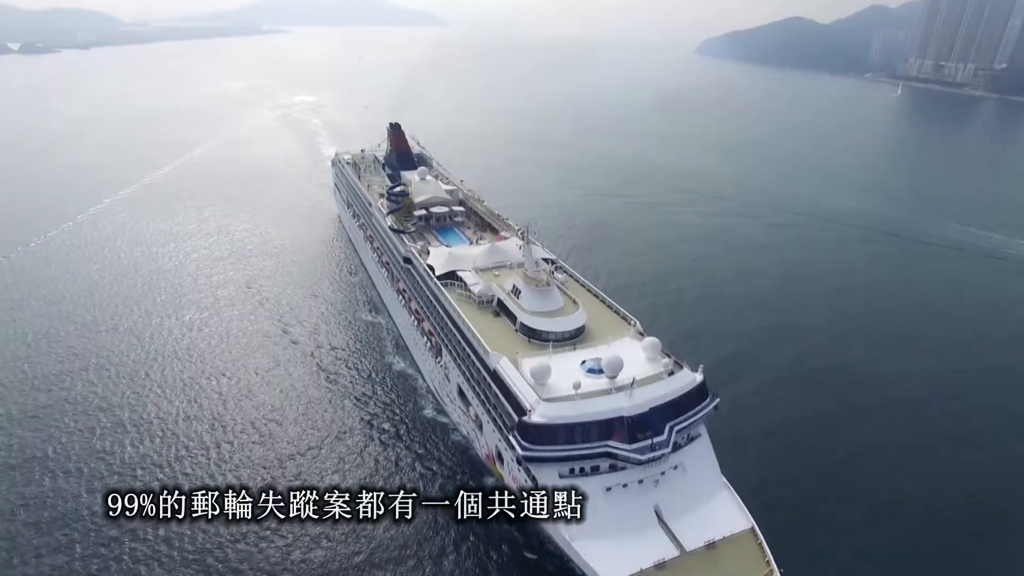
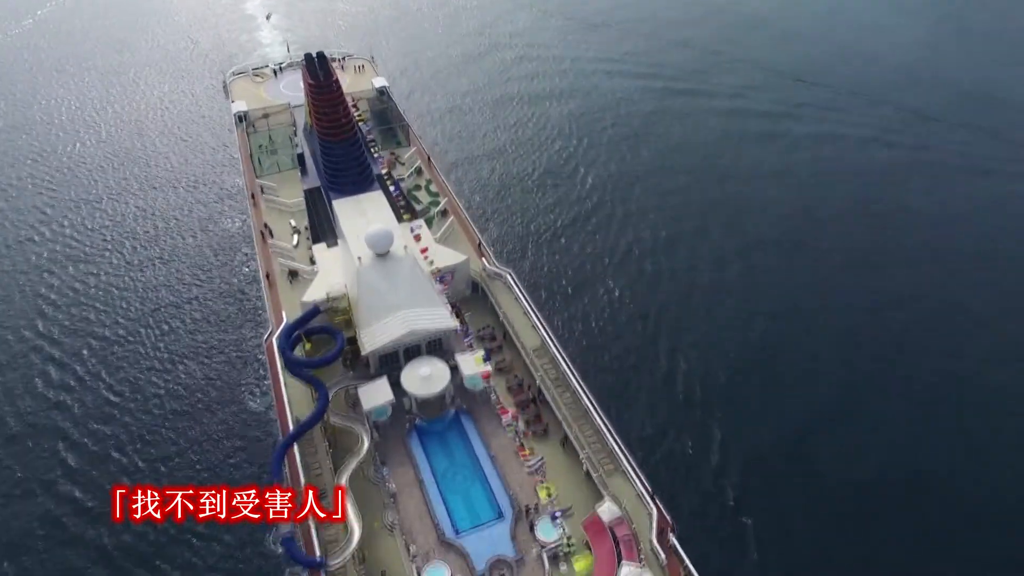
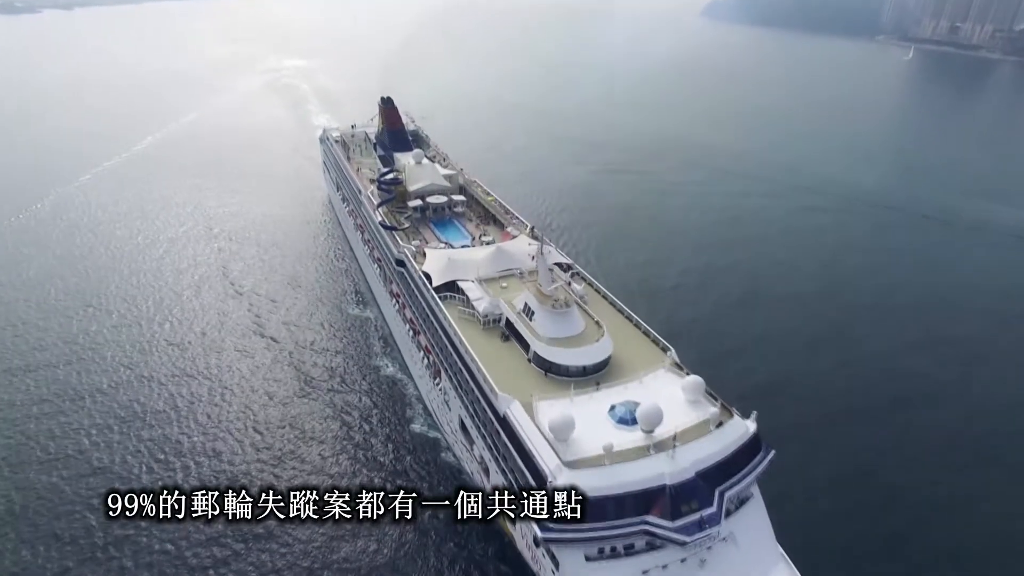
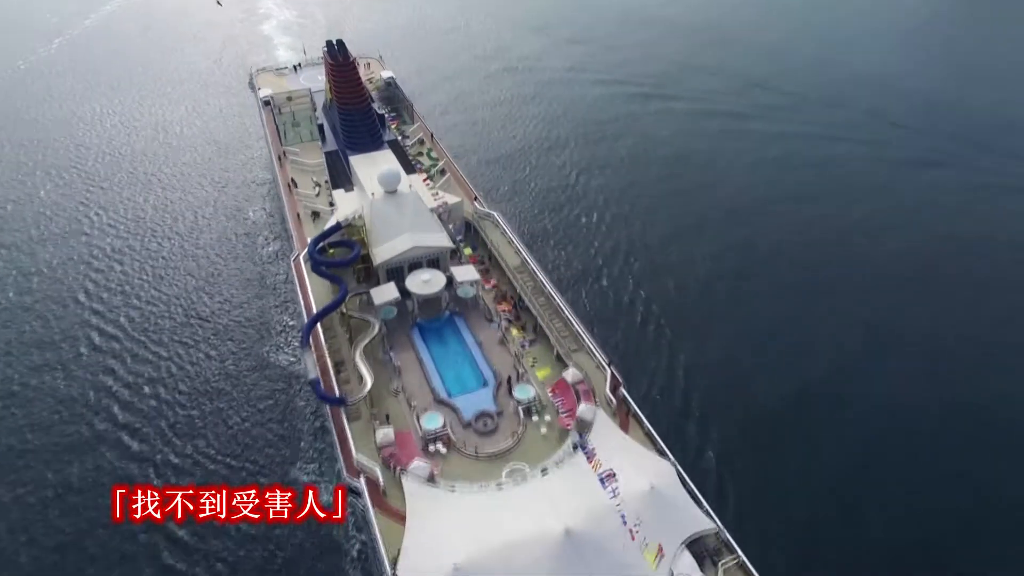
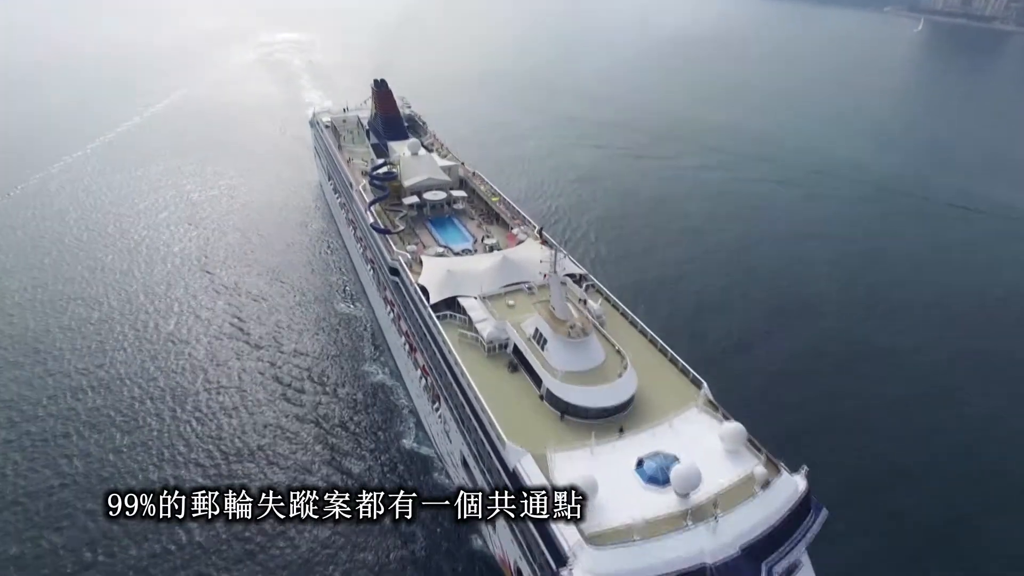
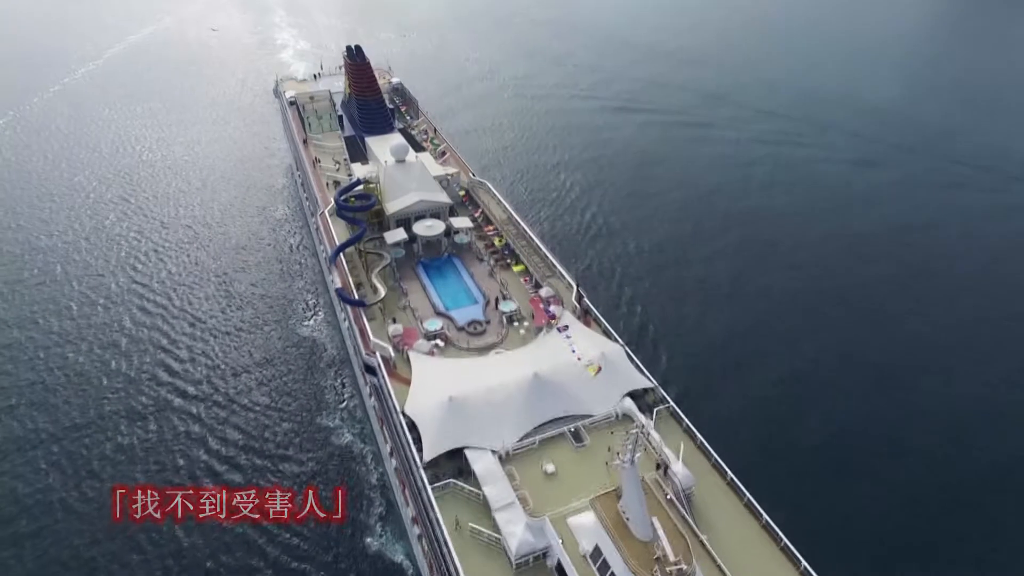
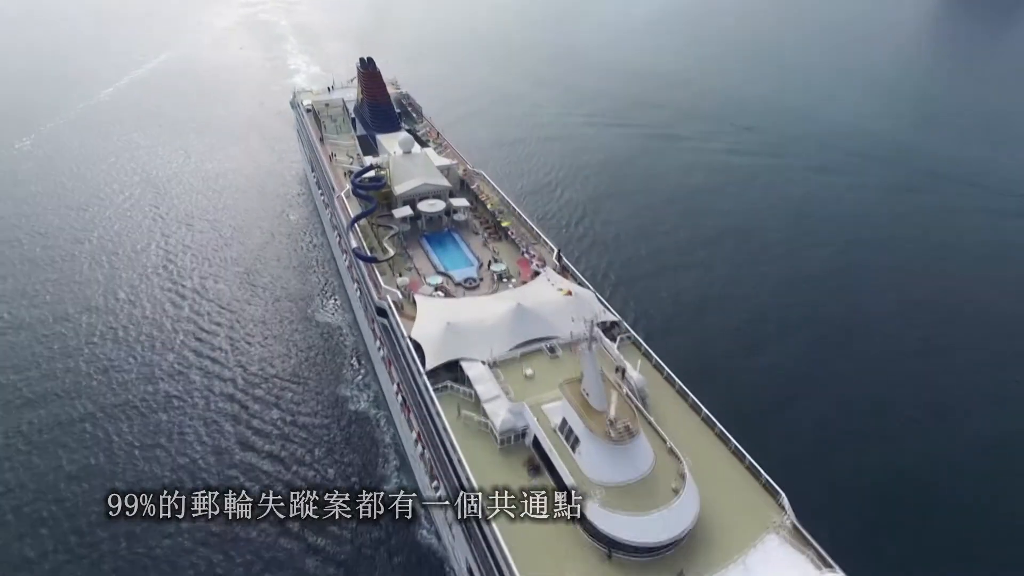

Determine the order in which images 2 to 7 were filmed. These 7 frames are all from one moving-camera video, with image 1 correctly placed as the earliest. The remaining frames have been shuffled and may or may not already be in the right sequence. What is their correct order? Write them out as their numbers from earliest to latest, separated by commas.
3, 5, 7, 6, 4, 2
